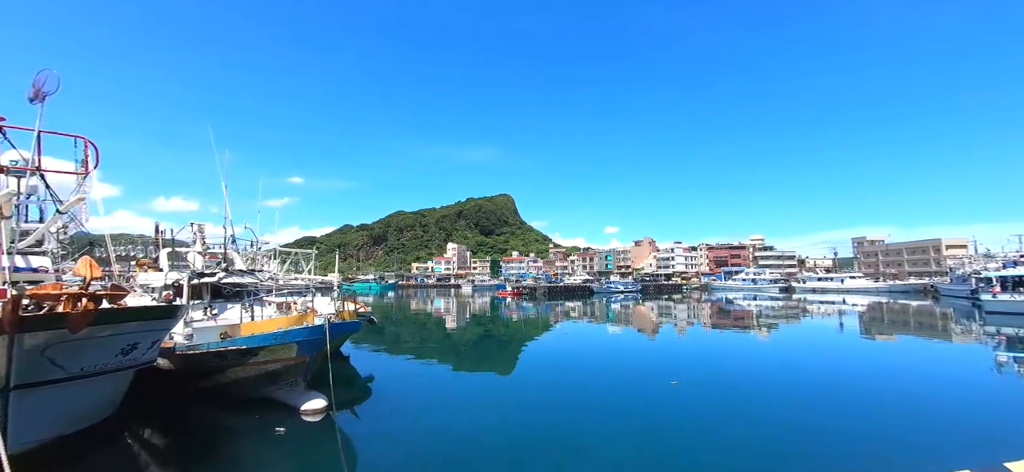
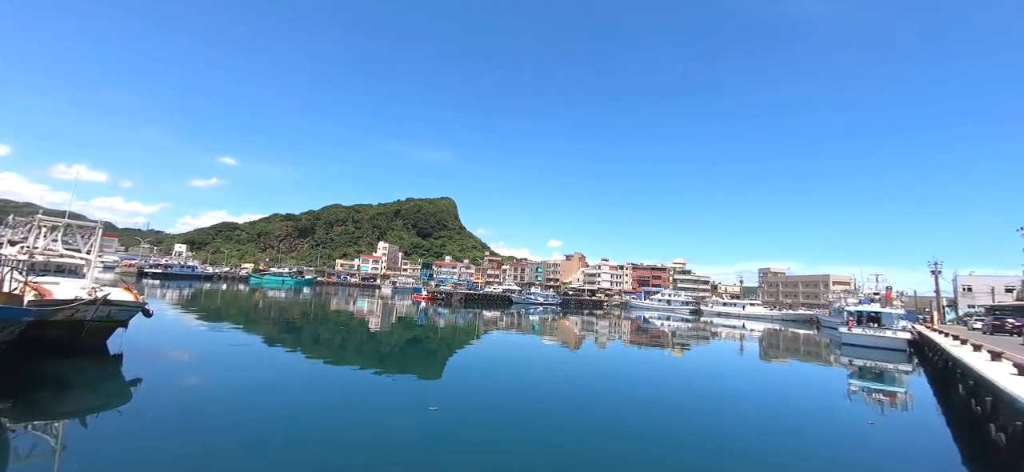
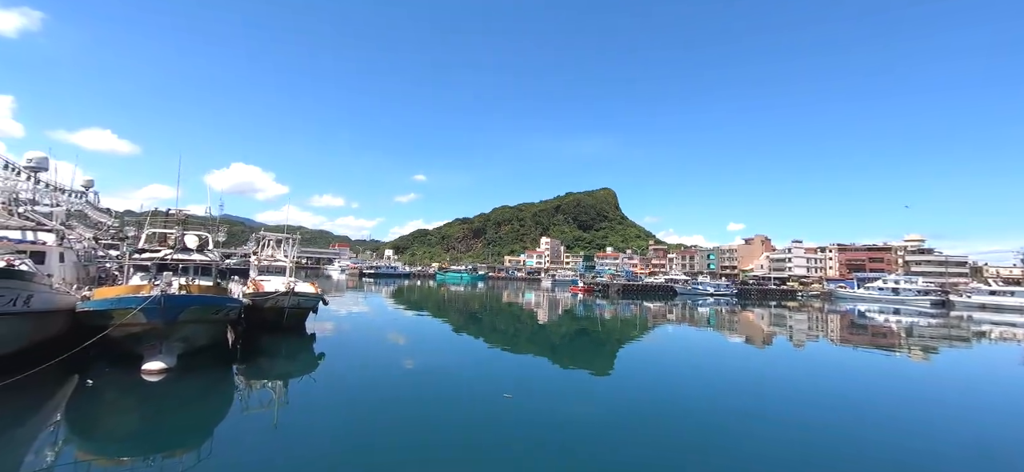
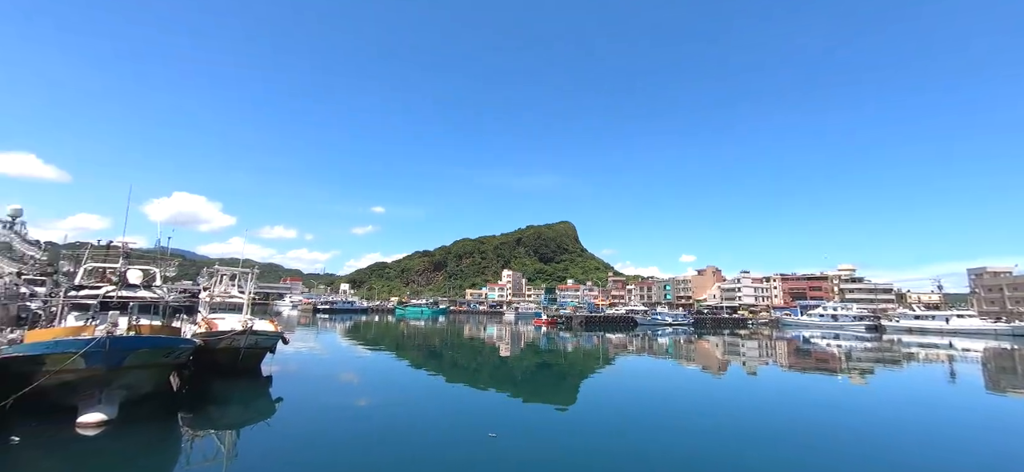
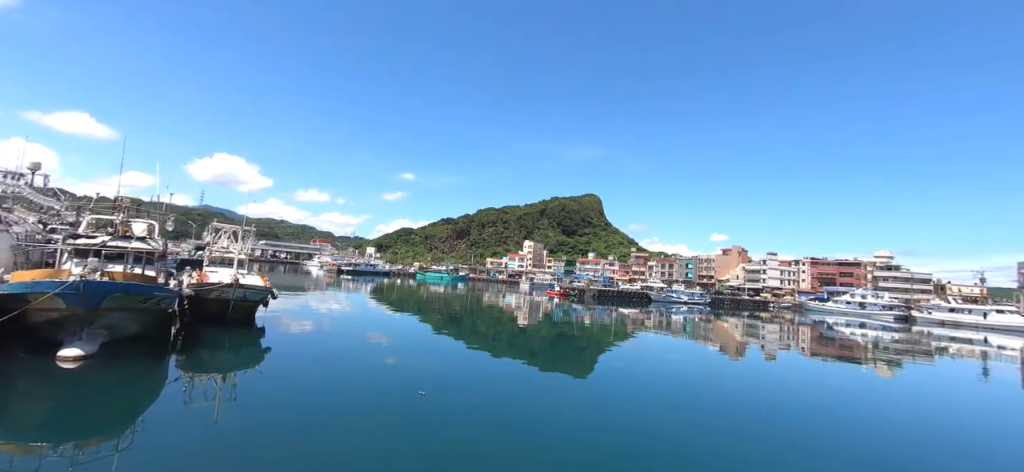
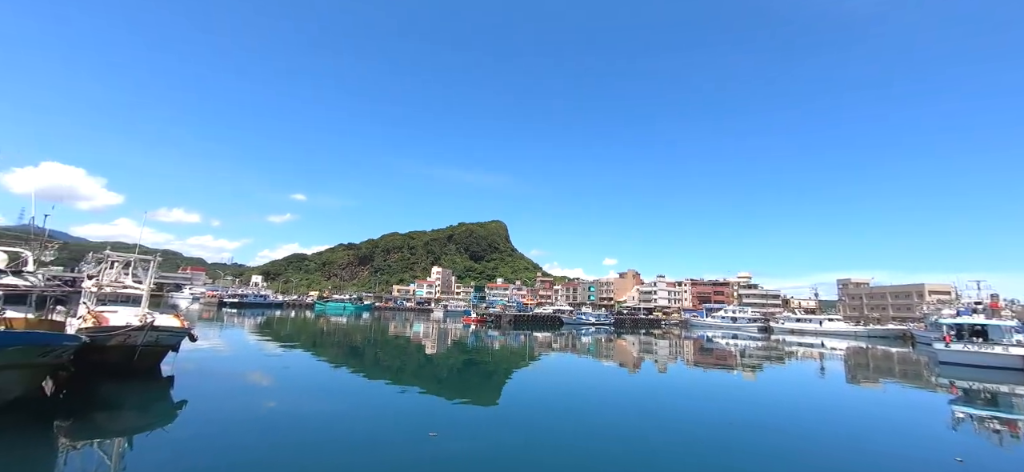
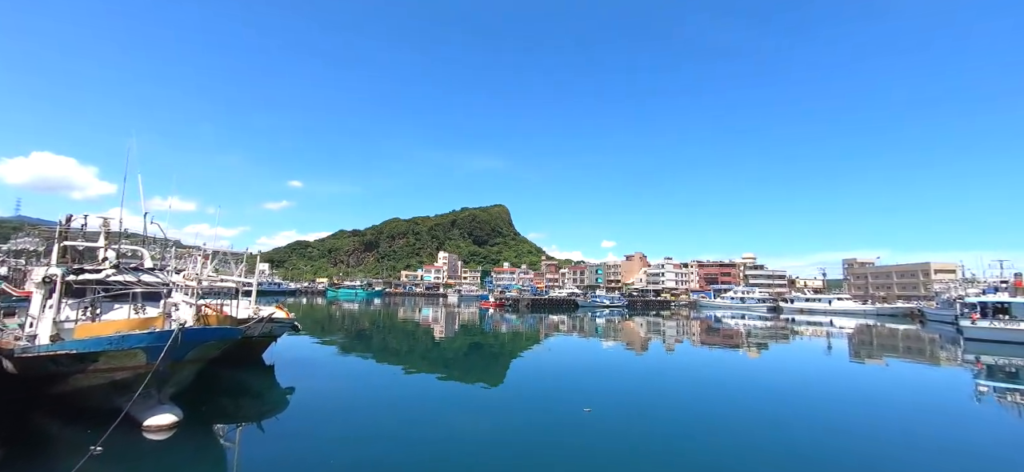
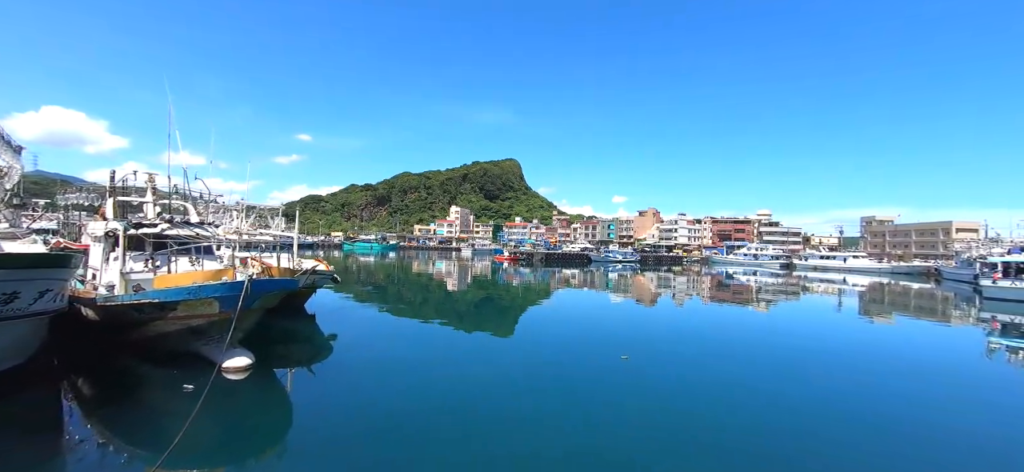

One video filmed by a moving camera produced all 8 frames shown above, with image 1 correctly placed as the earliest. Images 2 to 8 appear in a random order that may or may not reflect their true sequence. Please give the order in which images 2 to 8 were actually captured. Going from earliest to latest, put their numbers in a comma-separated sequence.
8, 7, 2, 6, 4, 3, 5
